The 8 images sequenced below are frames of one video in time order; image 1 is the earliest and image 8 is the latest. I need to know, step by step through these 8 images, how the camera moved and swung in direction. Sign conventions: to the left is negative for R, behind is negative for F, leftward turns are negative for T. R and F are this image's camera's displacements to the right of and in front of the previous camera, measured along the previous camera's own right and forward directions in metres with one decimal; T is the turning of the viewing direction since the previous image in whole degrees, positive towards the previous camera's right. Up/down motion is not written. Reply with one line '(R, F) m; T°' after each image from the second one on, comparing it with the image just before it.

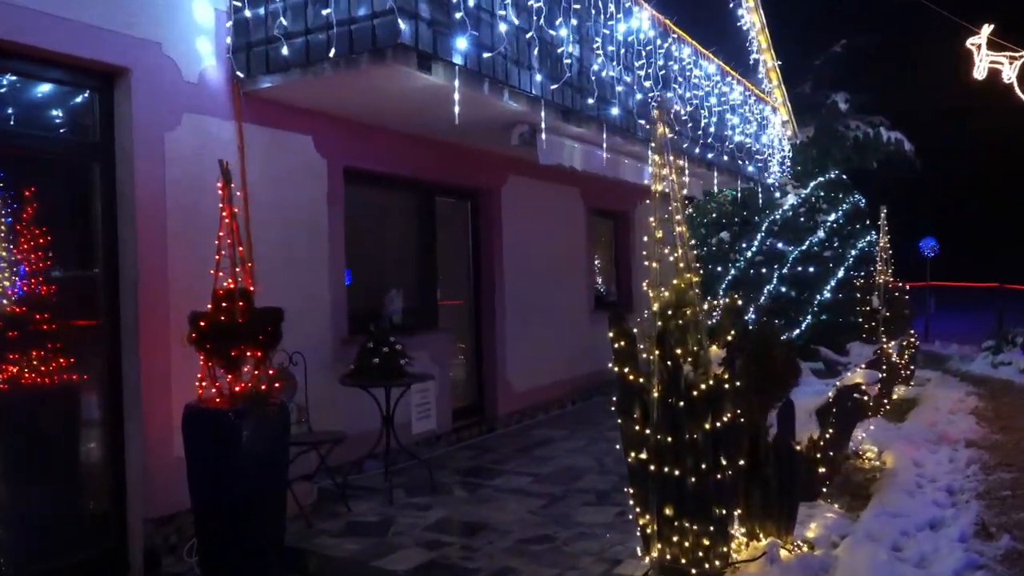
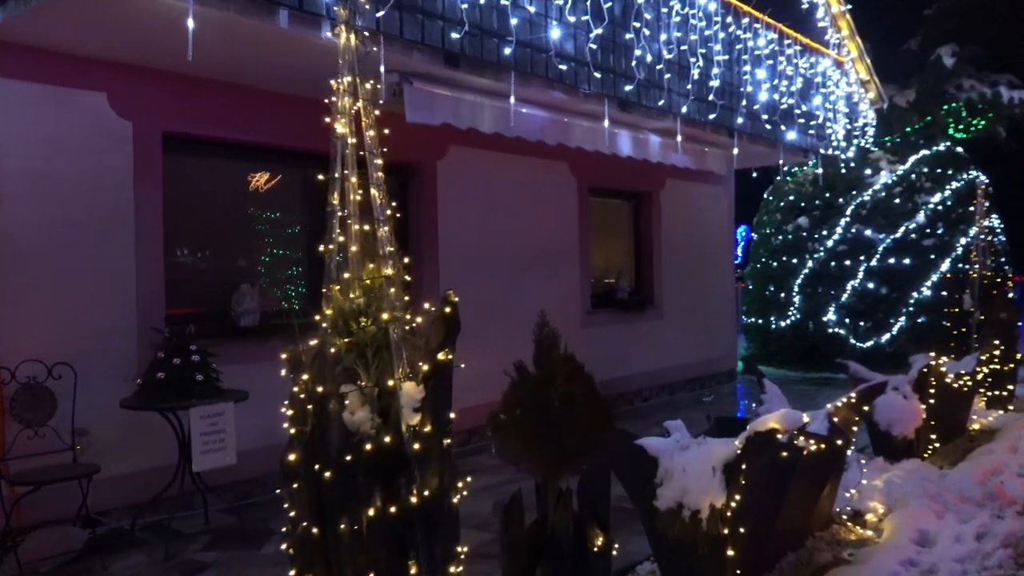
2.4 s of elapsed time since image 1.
(+1.9, +1.8) m; -10°
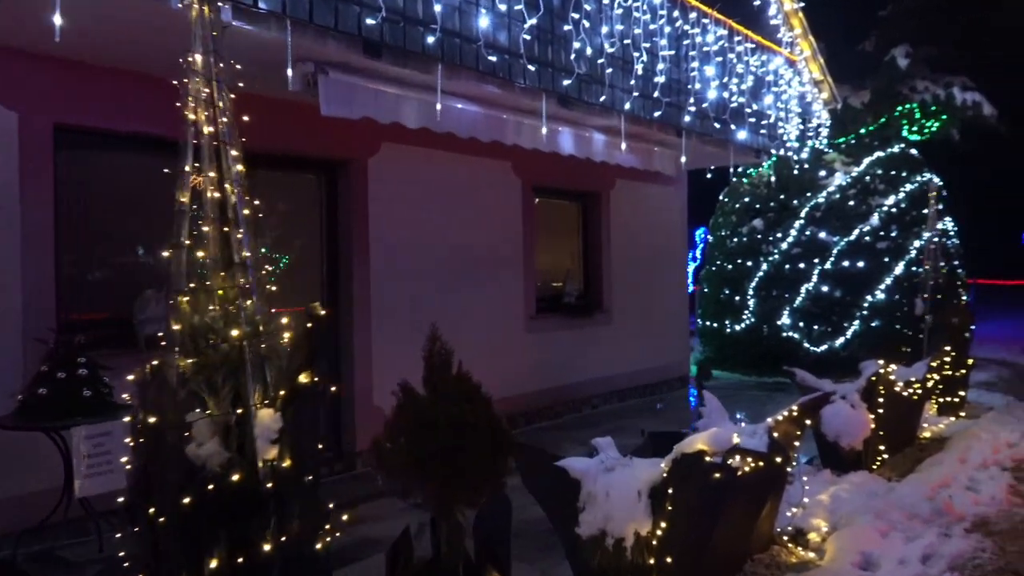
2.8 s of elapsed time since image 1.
(+0.3, +0.4) m; +2°
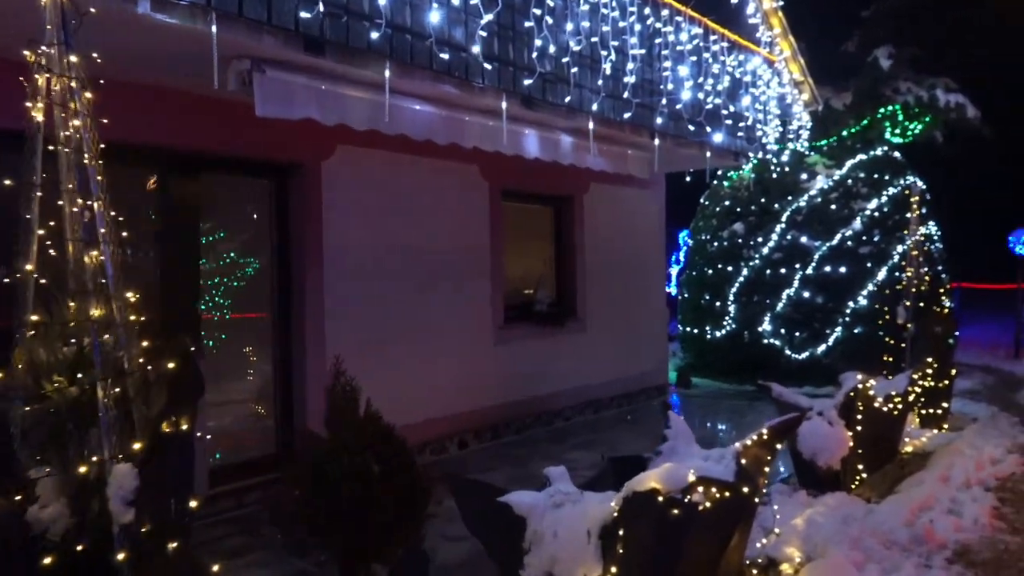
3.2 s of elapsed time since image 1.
(+0.2, +0.4) m; +1°
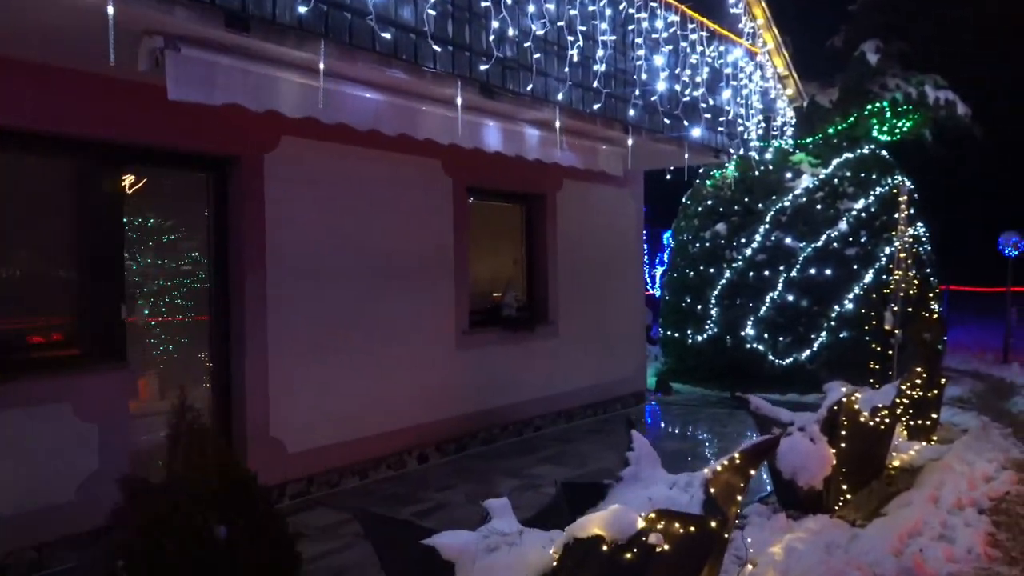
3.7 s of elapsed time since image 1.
(+0.2, +0.5) m; +1°
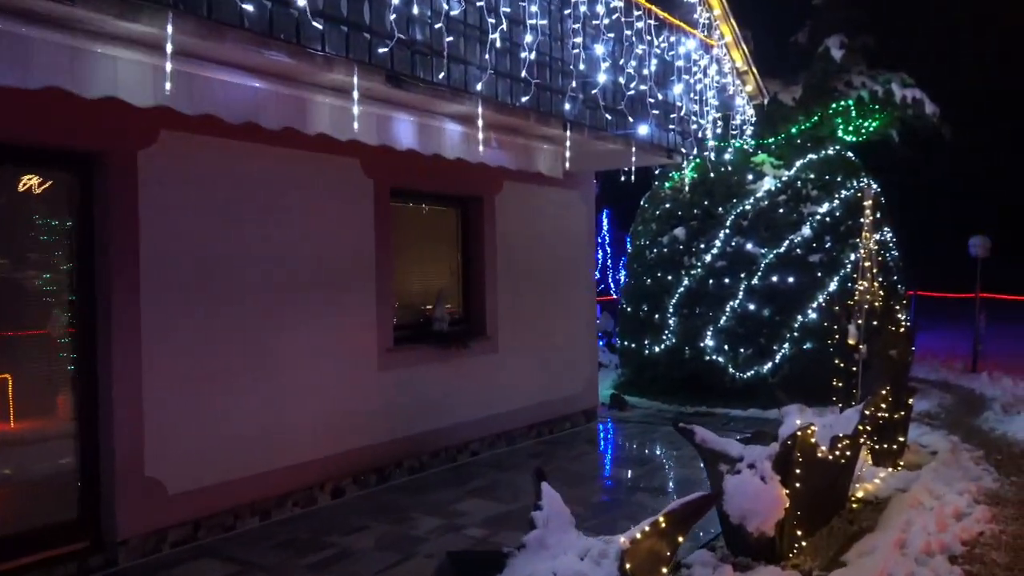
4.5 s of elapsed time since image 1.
(+0.4, +0.8) m; +2°
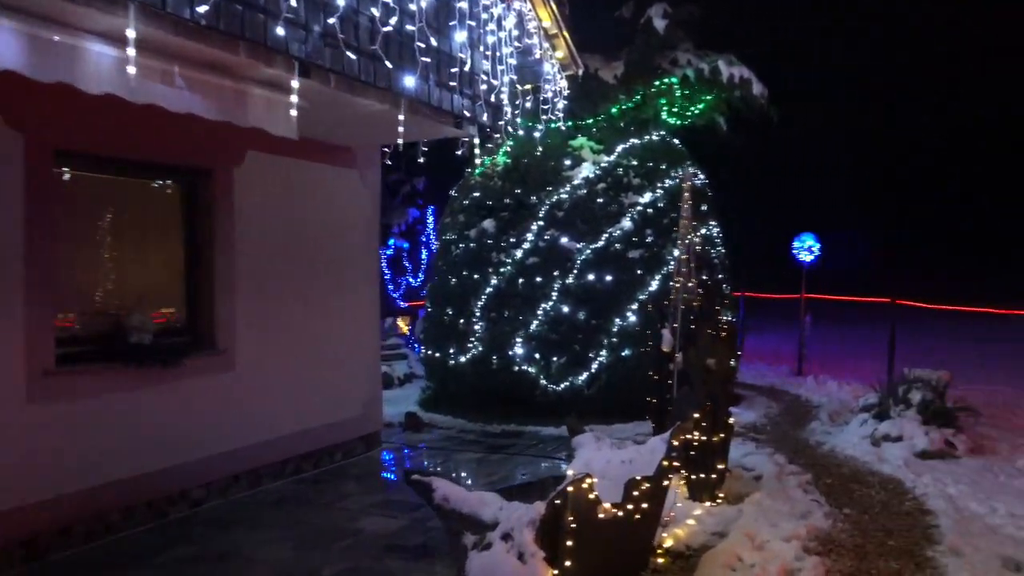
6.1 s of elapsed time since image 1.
(+0.9, +1.6) m; +10°
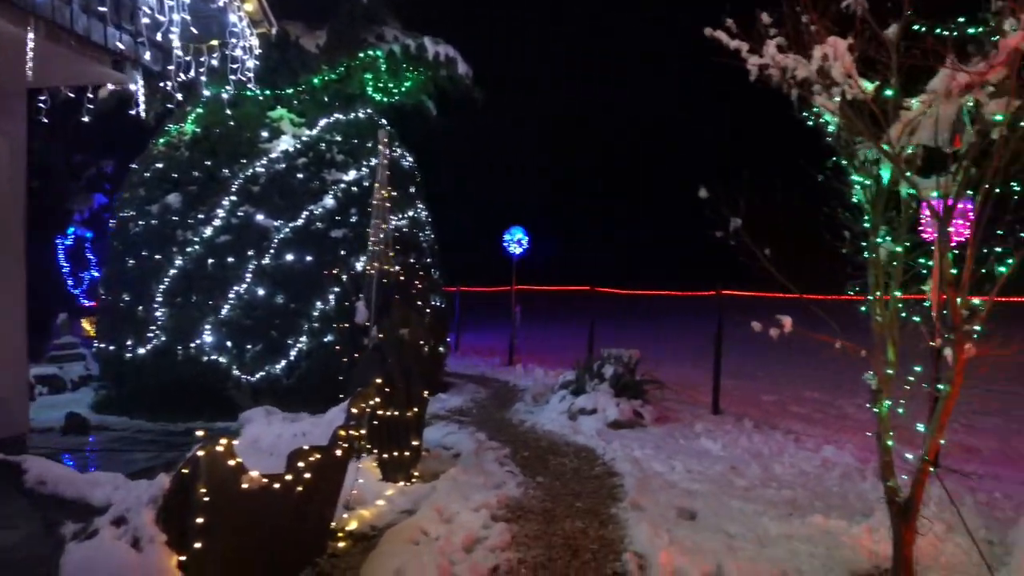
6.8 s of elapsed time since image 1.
(+0.3, +0.5) m; +18°
